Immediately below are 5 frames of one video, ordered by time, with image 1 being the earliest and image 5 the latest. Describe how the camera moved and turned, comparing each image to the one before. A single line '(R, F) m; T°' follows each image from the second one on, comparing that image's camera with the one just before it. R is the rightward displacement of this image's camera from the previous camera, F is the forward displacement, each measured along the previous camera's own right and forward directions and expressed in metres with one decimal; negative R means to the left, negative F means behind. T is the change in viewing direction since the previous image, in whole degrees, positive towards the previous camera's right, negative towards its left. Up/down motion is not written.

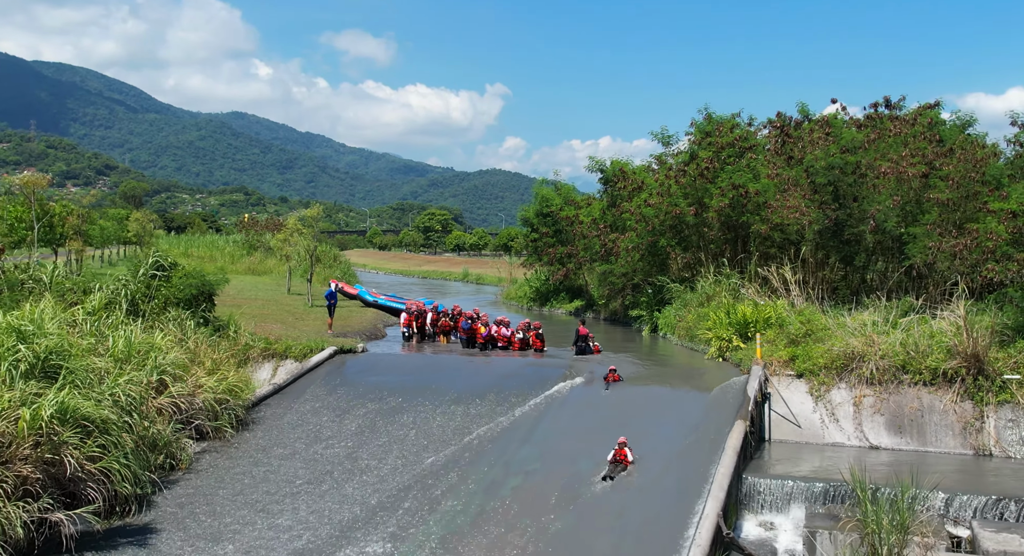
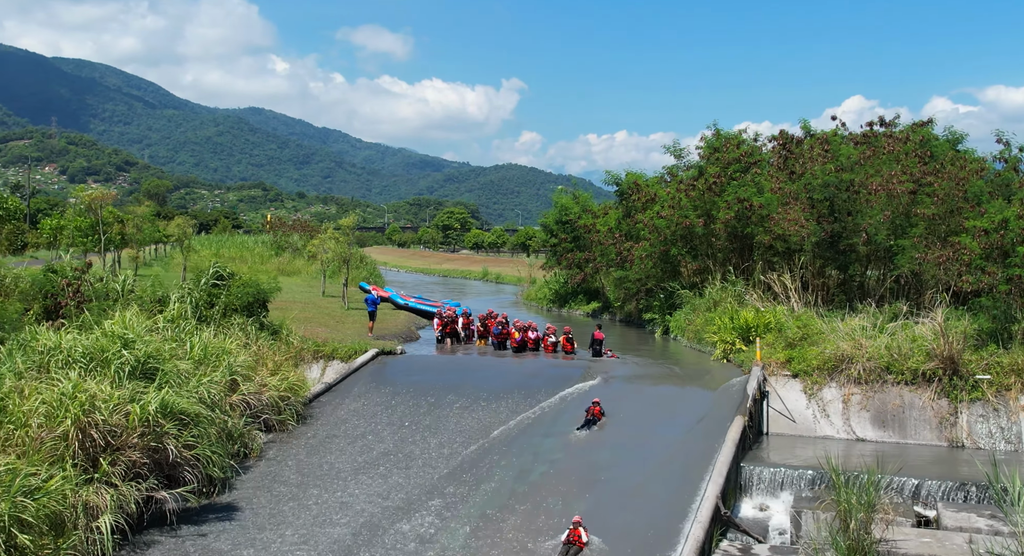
(-0.2, -1.7) m; -1°
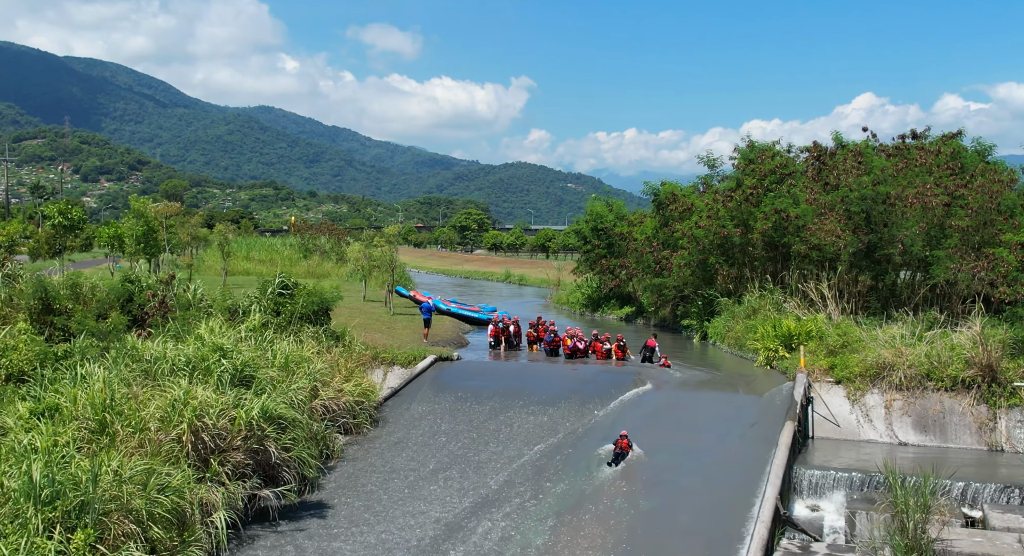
(-0.9, -0.9) m; -1°
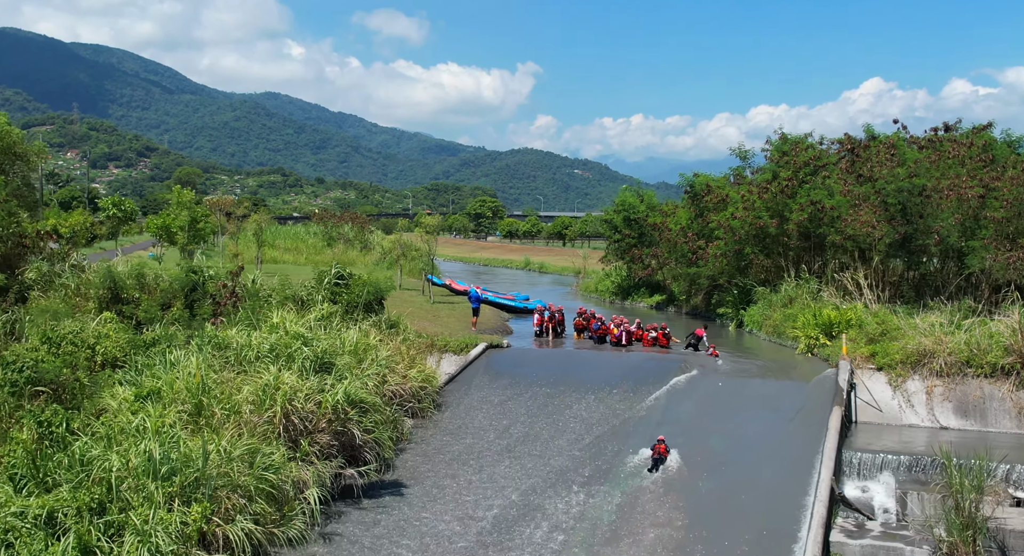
(-0.9, -0.7) m; 0°
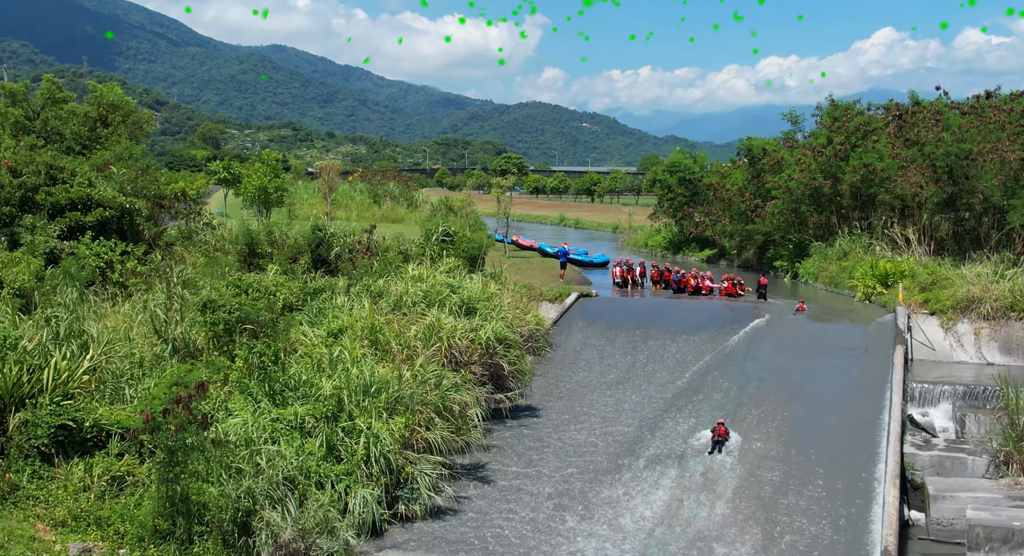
(-2.0, -2.4) m; 0°
